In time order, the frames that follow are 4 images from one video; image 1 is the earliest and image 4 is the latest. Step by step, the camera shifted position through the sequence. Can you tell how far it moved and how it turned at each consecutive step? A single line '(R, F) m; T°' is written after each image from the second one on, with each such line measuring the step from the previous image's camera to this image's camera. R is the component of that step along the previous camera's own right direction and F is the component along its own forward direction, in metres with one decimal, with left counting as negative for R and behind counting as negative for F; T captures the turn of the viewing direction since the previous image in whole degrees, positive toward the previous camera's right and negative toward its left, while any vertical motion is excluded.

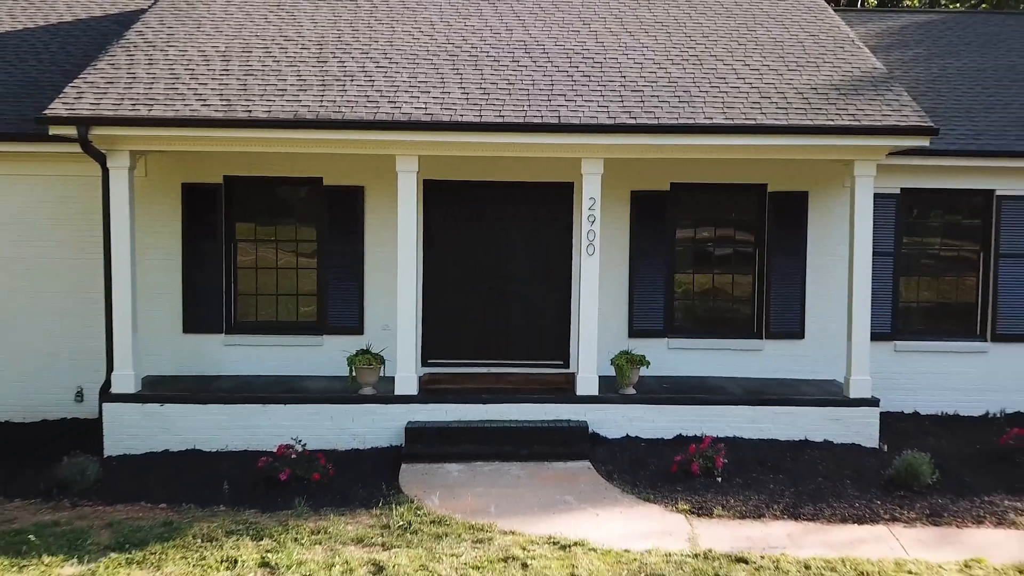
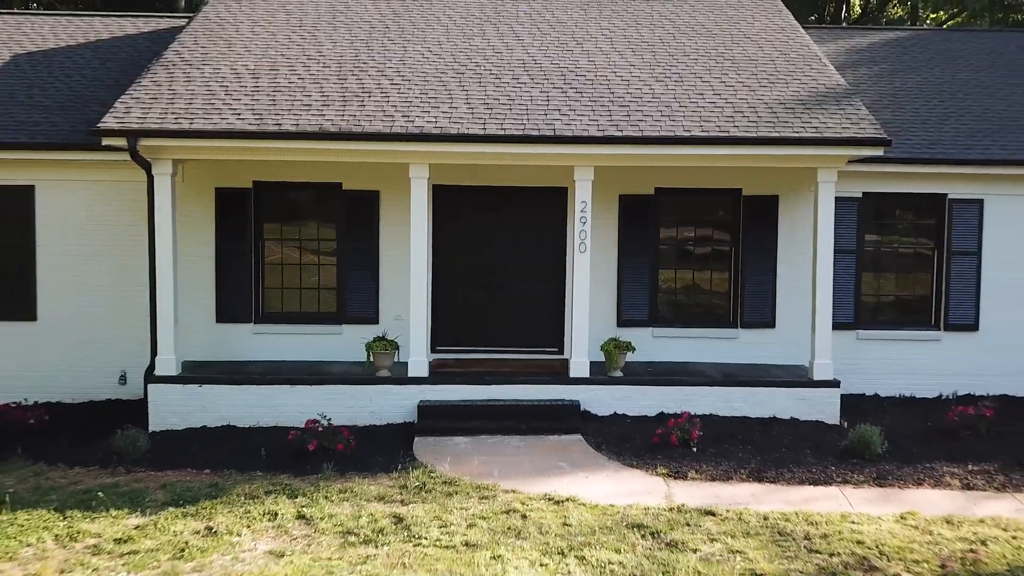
(0.0, -0.8) m; 0°
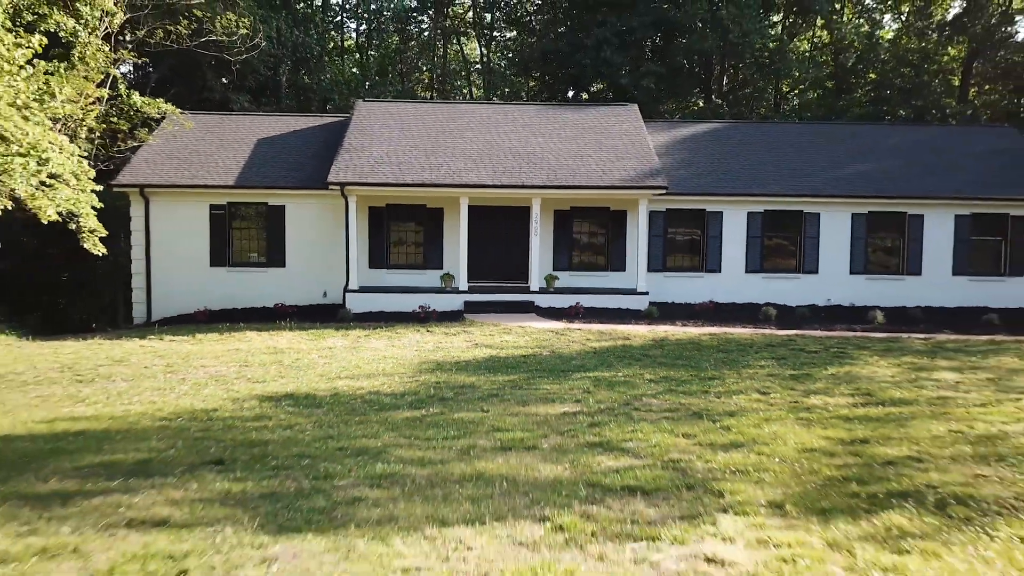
(-0.4, -9.9) m; +3°
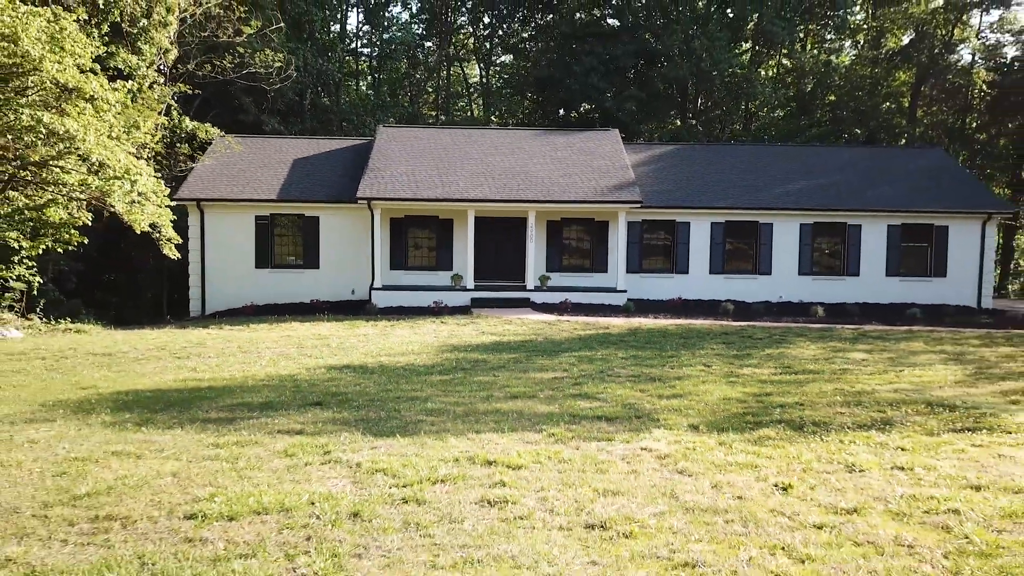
(-0.5, -2.9) m; +1°
